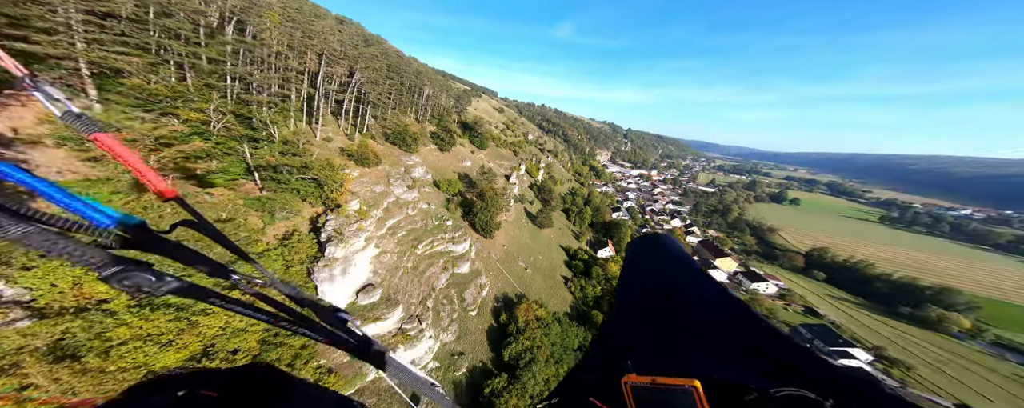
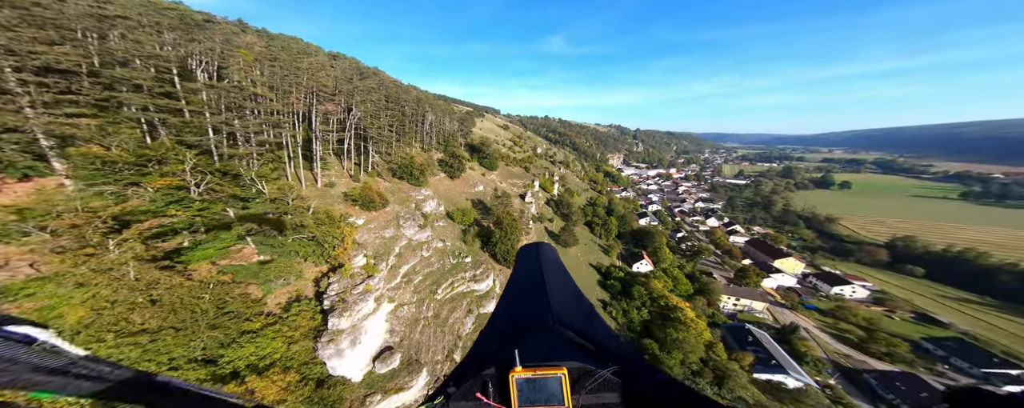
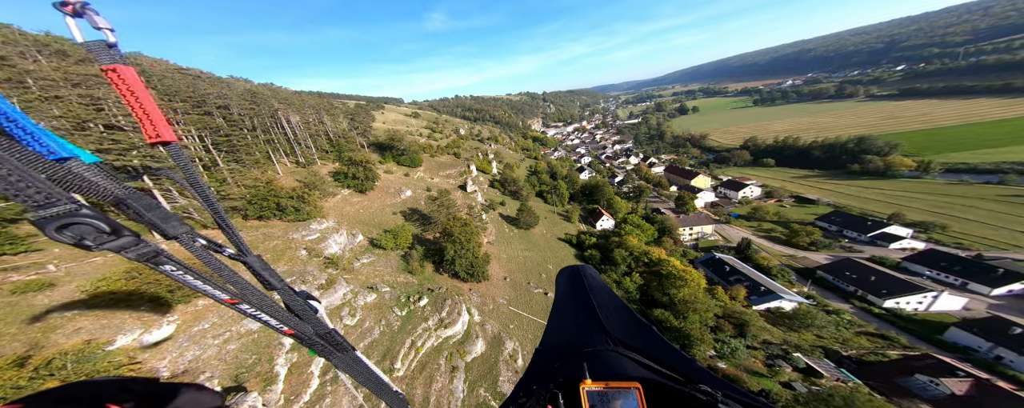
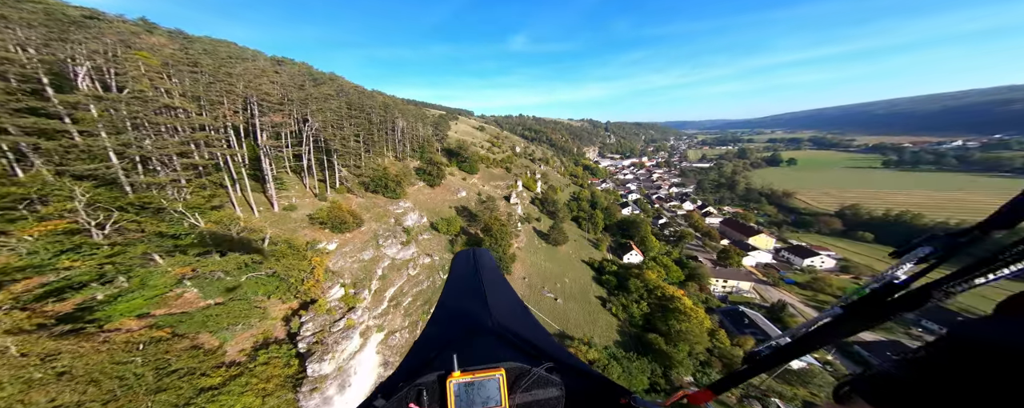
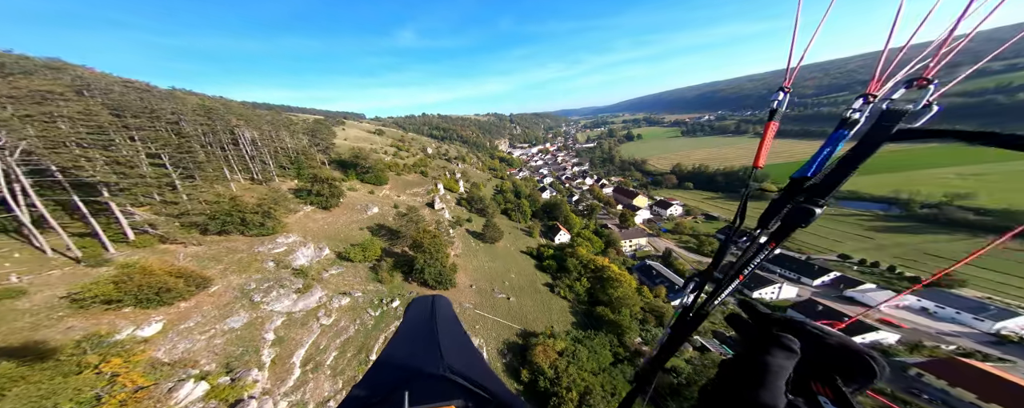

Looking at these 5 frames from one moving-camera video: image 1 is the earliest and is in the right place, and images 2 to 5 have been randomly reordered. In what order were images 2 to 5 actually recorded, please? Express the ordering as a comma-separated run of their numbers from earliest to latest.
2, 4, 5, 3
